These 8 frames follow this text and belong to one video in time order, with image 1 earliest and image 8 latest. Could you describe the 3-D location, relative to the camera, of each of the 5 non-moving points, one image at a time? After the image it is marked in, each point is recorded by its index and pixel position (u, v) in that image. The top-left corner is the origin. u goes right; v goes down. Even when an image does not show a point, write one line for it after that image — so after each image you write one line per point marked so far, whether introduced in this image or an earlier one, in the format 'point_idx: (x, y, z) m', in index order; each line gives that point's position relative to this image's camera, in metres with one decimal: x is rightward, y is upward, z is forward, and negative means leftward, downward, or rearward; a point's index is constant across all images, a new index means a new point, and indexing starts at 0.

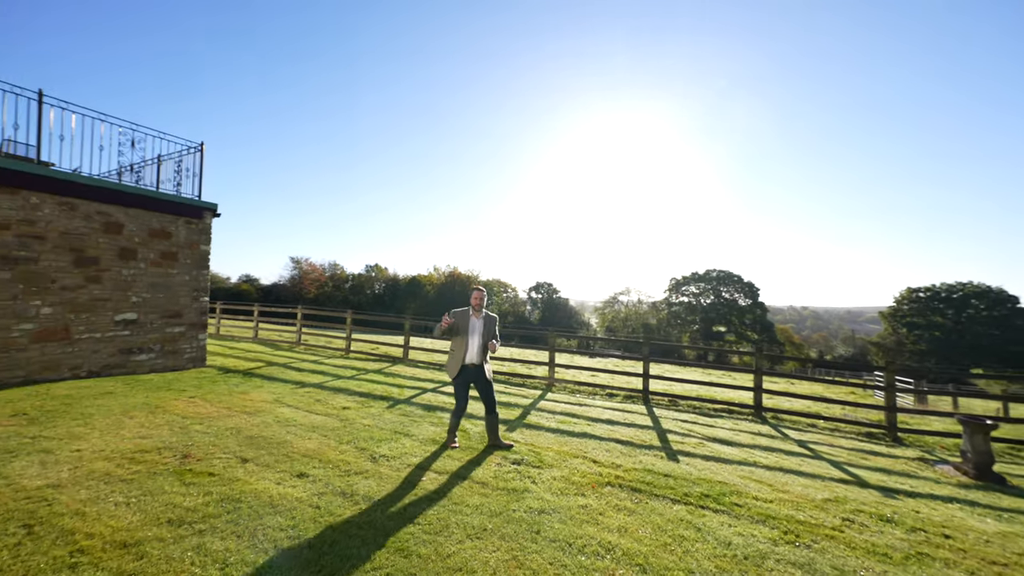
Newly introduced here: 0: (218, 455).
0: (-2.8, -1.6, +3.4) m
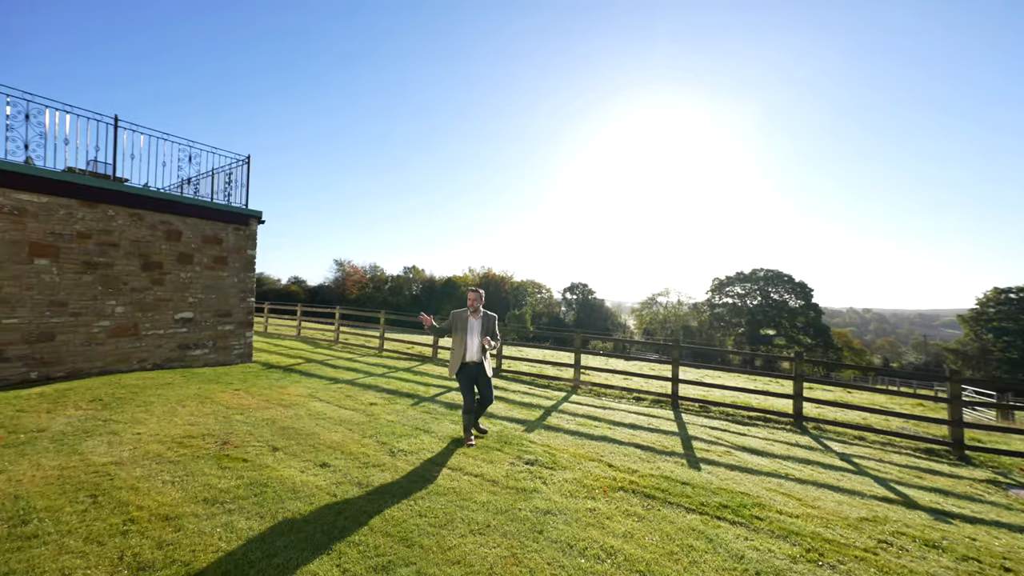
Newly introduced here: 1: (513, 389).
0: (-2.7, -1.6, +3.8) m
1: (0.0, -2.1, +7.7) m
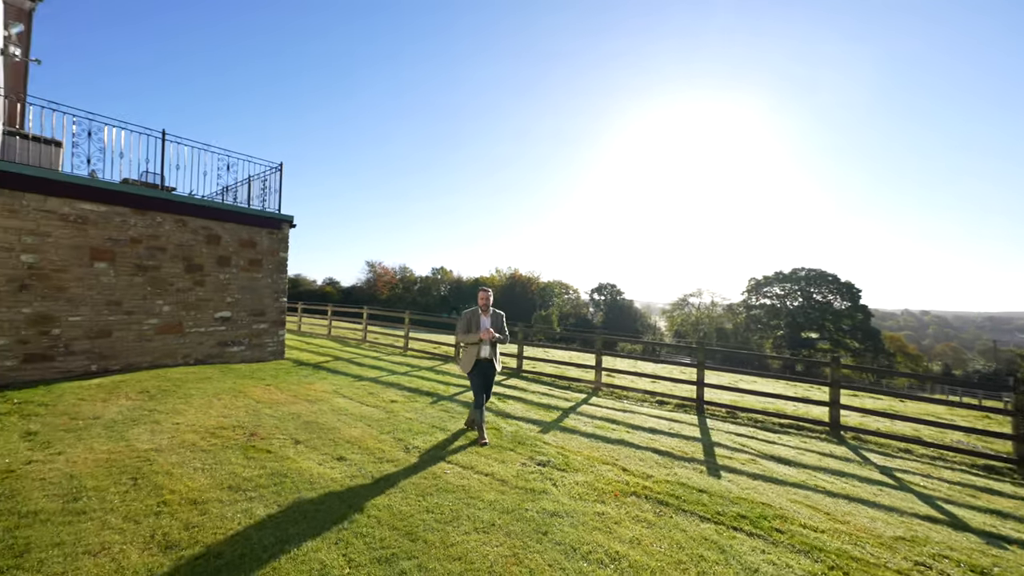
0: (-2.6, -1.6, +4.0) m
1: (+0.4, -2.2, +7.6) m
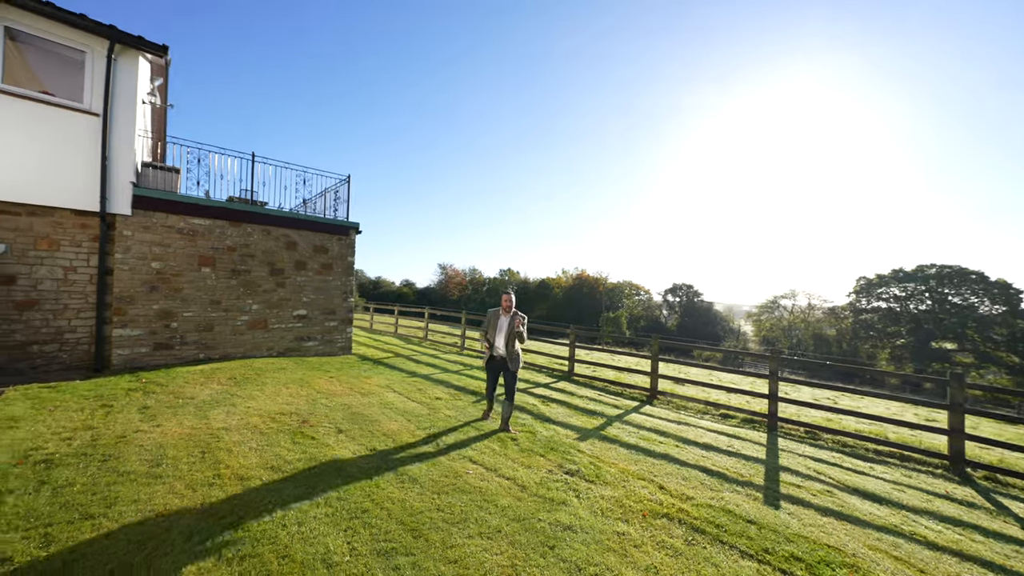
0: (-2.3, -1.6, +4.3) m
1: (+1.4, -2.2, +7.4) m
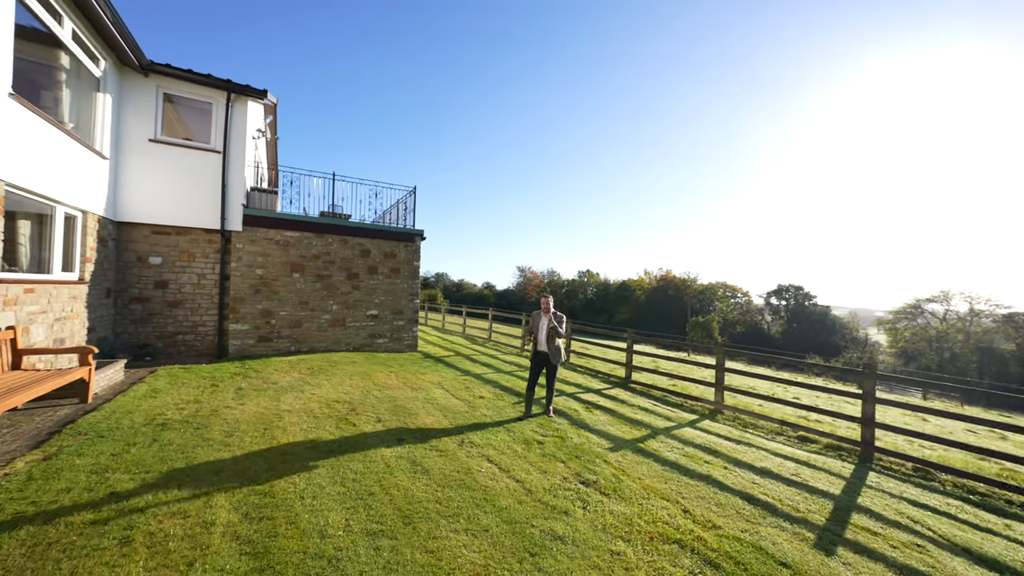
0: (-1.9, -1.7, +4.8) m
1: (+2.3, -2.2, +7.0) m
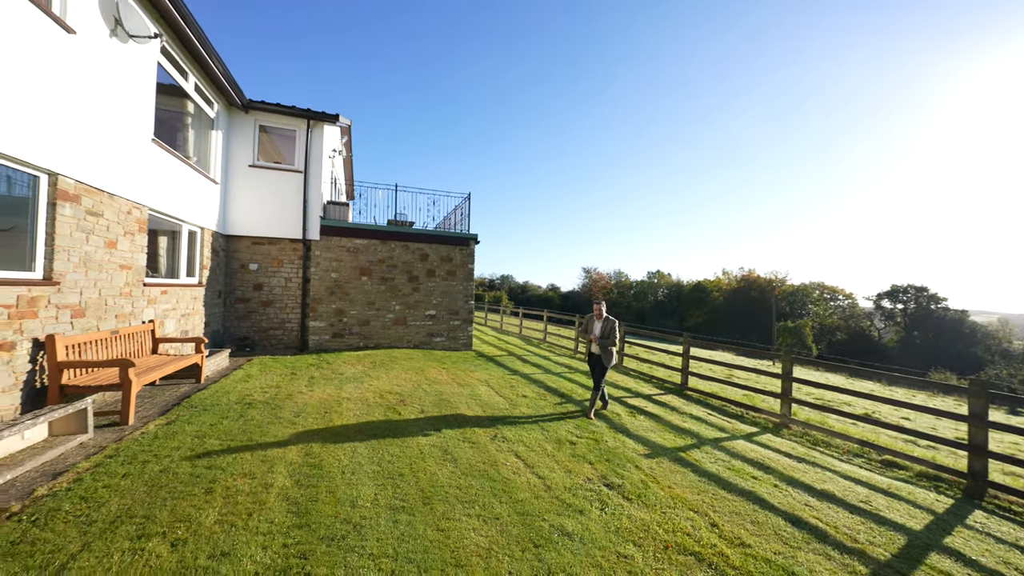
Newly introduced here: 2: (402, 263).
0: (-1.4, -1.7, +5.2) m
1: (+3.1, -2.2, +6.6) m
2: (-2.9, +0.7, +9.6) m
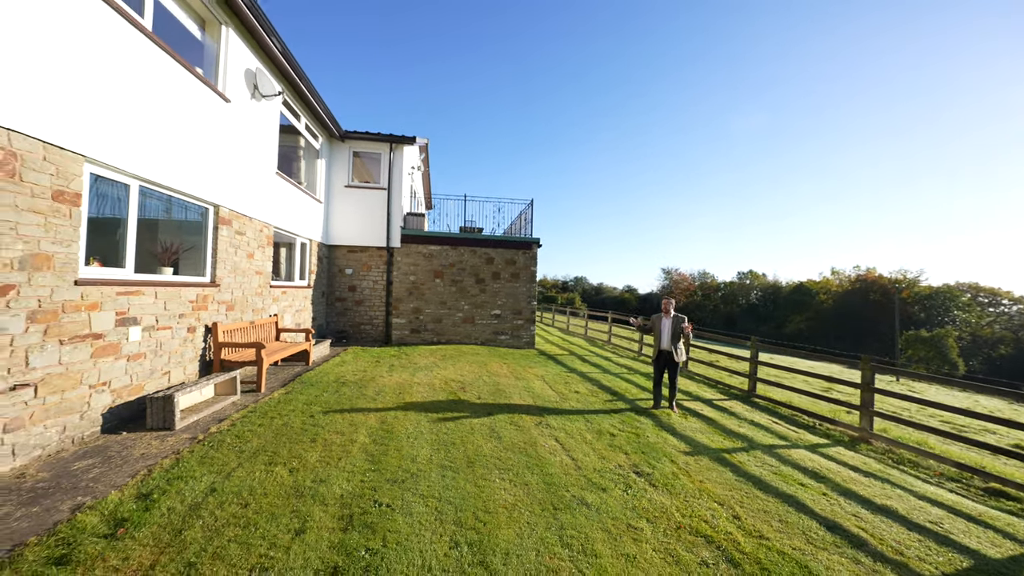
0: (-0.7, -1.7, +5.9) m
1: (+4.1, -2.3, +6.3) m
2: (-1.2, +0.6, +10.5) m
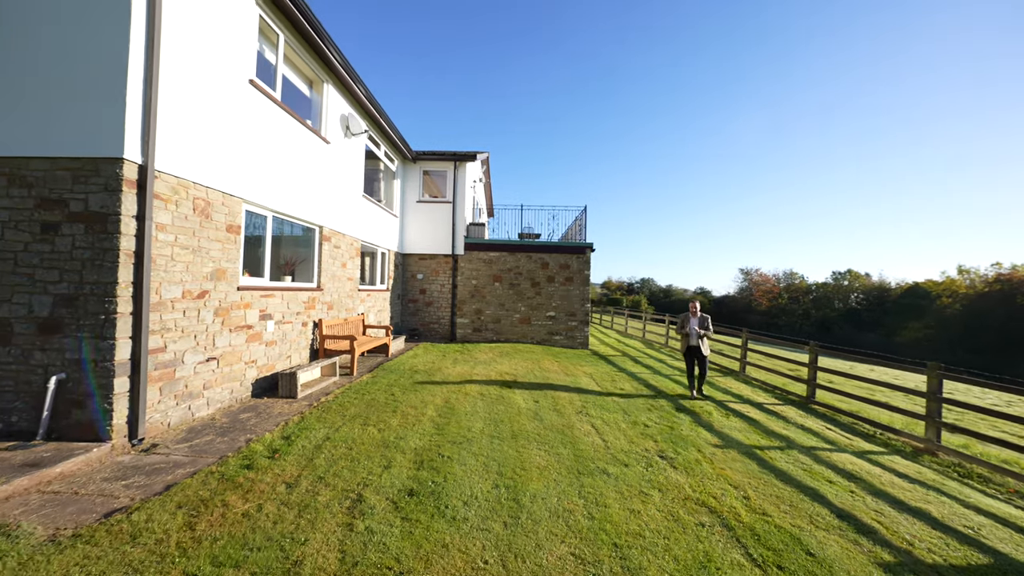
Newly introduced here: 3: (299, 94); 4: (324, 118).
0: (+0.2, -1.8, +6.7) m
1: (+4.9, -2.3, +6.2) m
2: (+0.4, +0.5, +11.3) m
3: (-4.1, +3.7, +6.9) m
4: (-3.9, +3.5, +7.4) m
